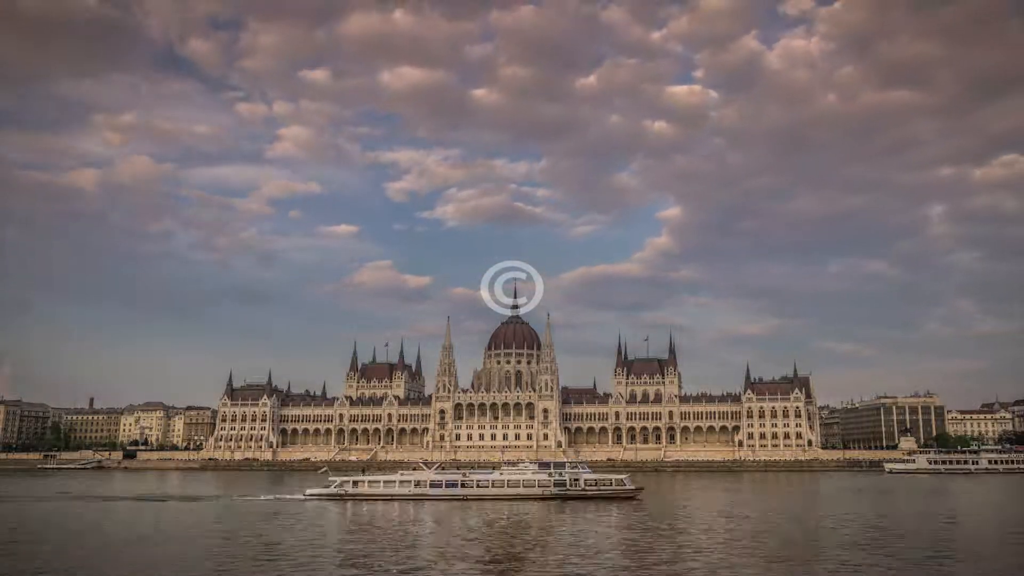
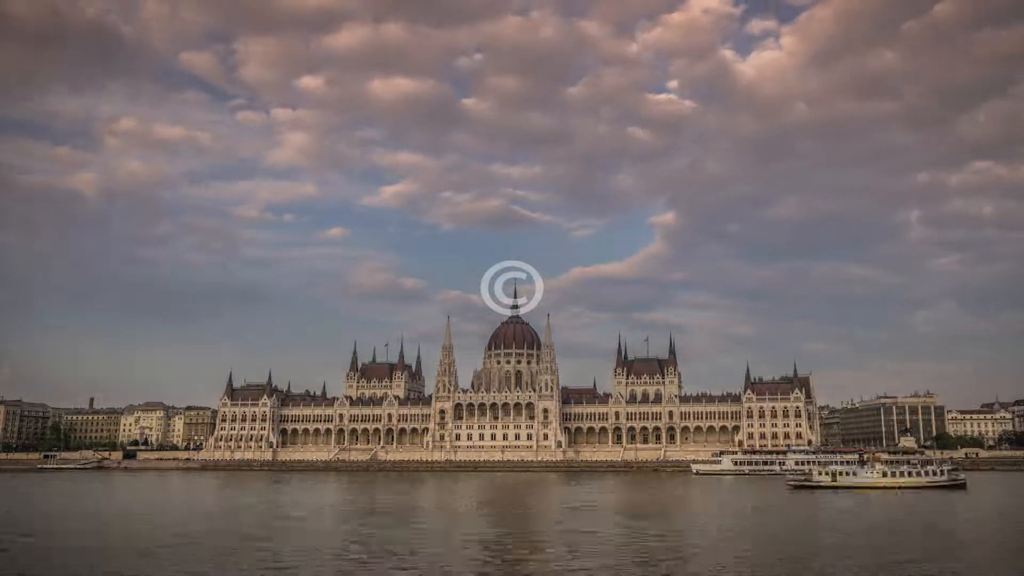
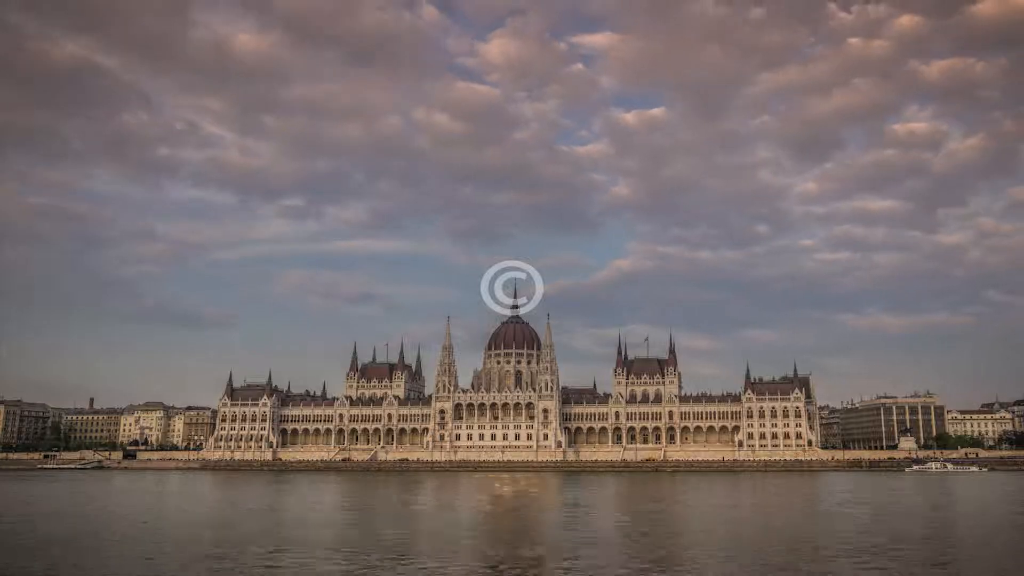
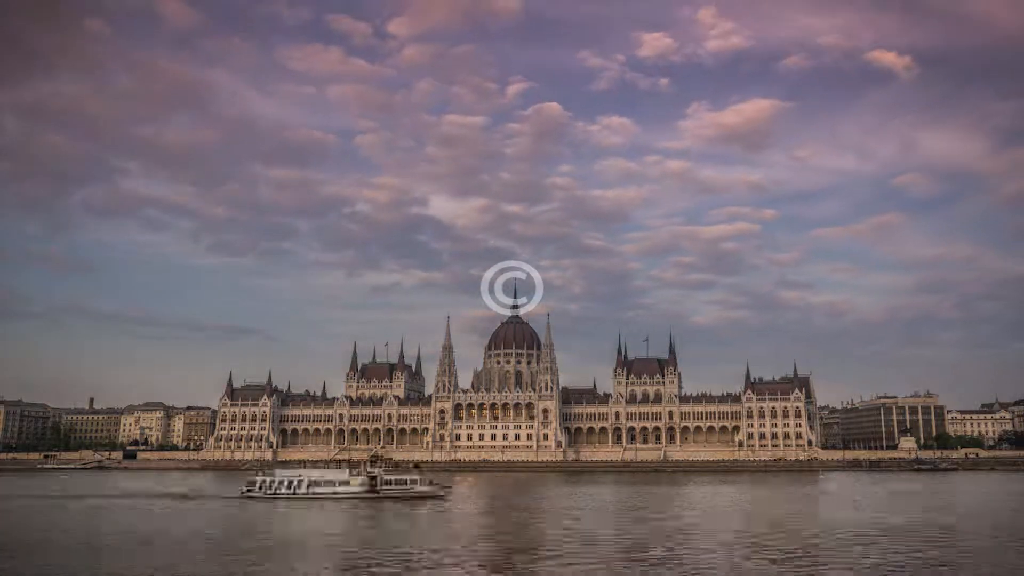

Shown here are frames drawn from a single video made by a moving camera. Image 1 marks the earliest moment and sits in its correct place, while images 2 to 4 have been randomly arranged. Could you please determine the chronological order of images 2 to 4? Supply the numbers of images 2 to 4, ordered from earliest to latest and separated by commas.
2, 3, 4
